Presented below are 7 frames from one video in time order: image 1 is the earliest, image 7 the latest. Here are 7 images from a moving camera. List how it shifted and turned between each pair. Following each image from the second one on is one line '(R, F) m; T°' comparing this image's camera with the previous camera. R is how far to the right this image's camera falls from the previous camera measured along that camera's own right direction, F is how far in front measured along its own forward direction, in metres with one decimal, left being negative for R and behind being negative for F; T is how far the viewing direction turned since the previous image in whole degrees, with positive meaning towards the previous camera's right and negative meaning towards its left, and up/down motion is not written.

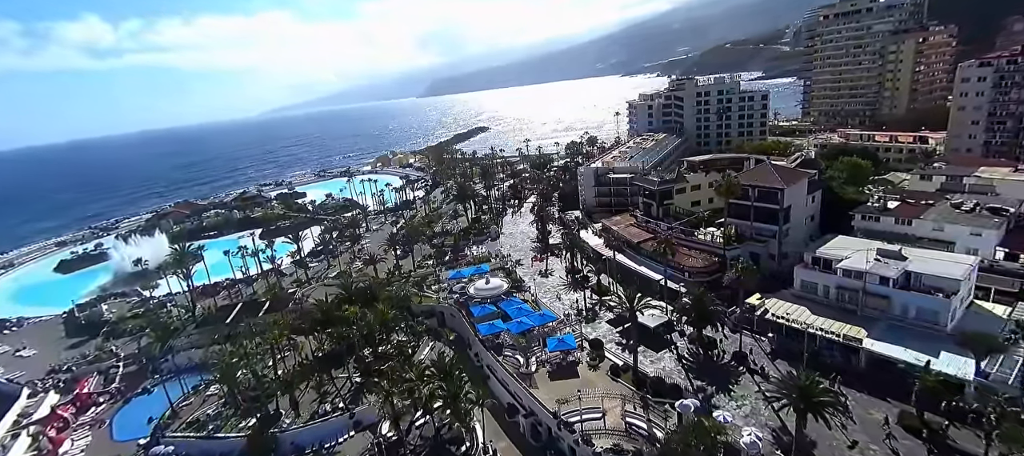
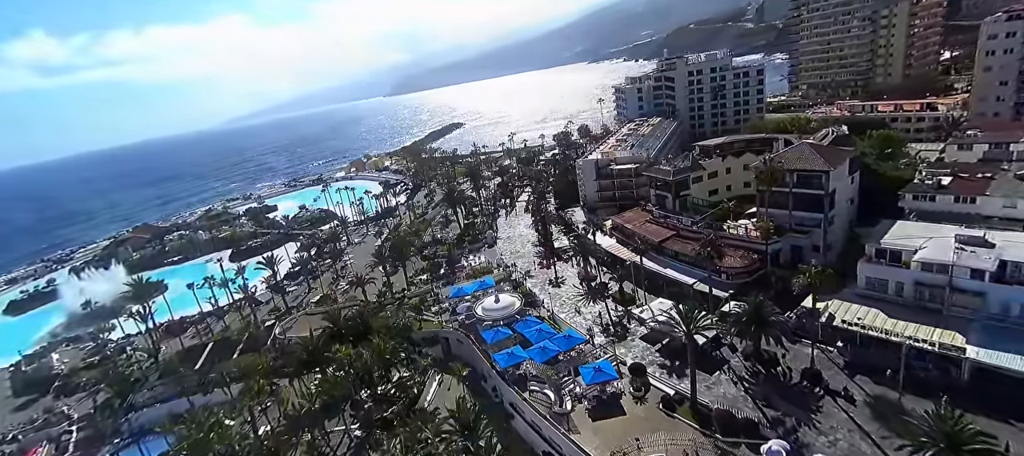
(-2.5, +6.3) m; +2°
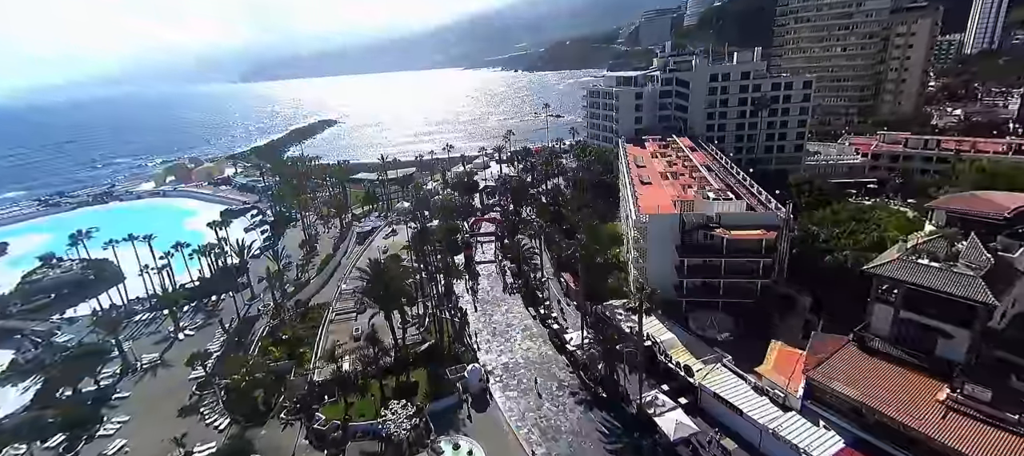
(-4.4, +13.5) m; +4°
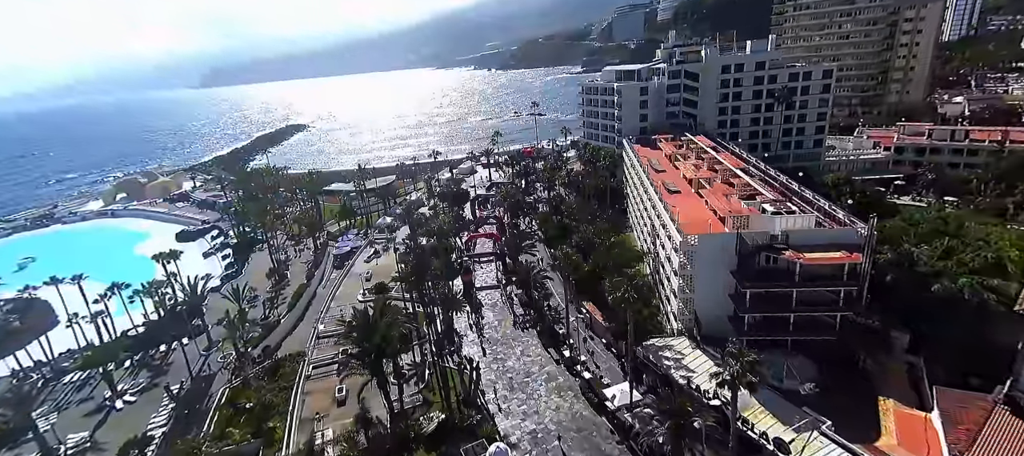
(-3.1, +9.1) m; +3°
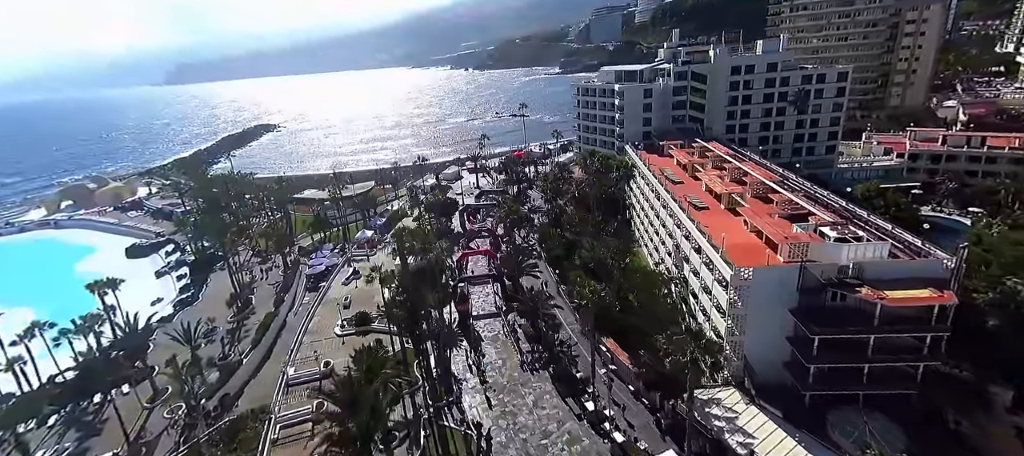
(-2.5, +7.1) m; +3°
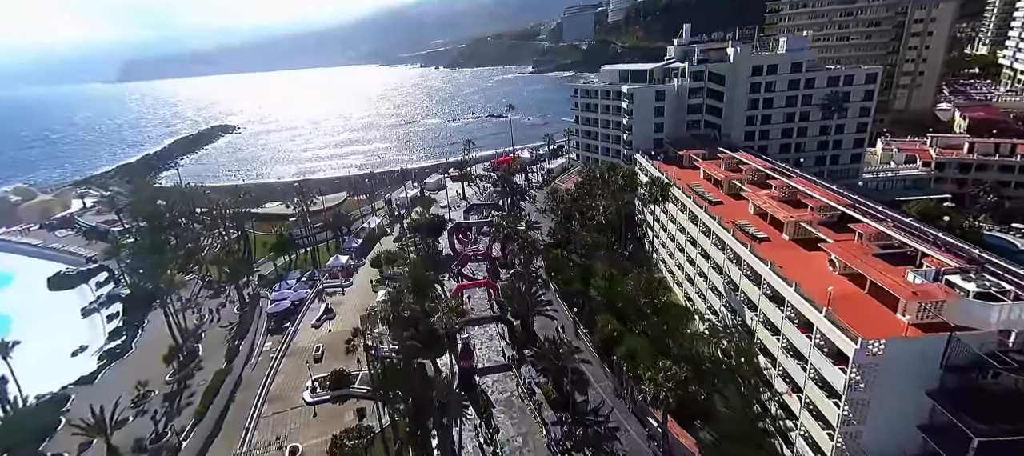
(-3.4, +9.2) m; +3°
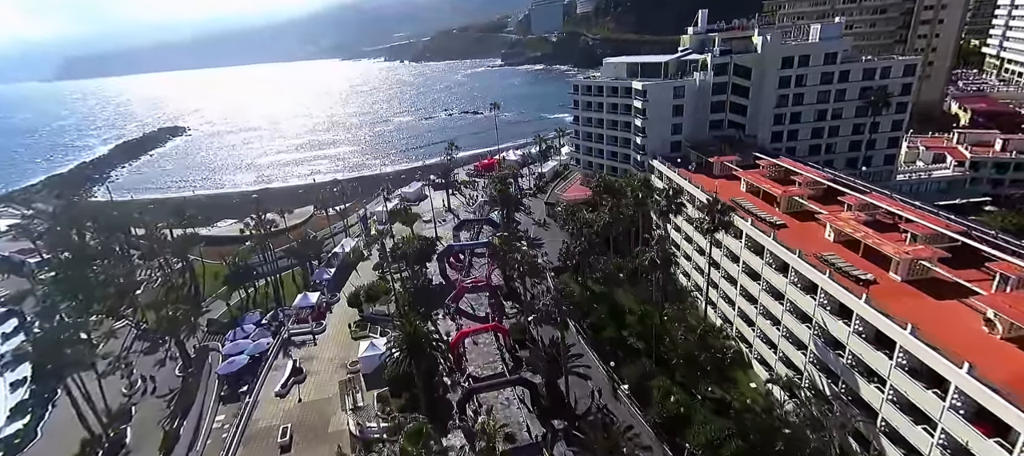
(-3.4, +9.4) m; +3°
